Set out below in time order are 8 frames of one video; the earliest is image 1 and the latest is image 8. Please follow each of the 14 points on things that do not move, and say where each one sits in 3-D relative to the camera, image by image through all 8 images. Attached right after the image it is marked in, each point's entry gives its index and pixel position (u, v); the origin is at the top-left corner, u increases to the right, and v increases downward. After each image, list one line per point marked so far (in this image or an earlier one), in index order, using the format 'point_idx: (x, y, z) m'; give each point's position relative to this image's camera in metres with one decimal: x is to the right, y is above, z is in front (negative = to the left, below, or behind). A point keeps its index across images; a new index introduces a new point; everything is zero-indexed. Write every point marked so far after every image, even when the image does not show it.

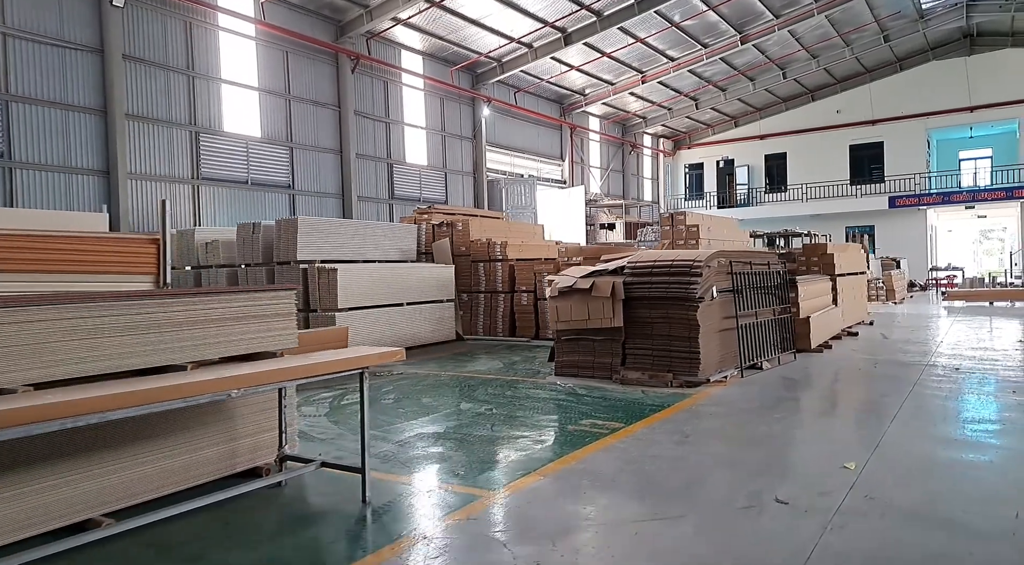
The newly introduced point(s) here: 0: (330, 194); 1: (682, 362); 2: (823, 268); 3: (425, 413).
0: (-4.1, +2.0, +15.4) m
1: (+1.7, -0.8, +6.8) m
2: (+5.2, +0.2, +11.3) m
3: (-0.7, -1.1, +5.8) m
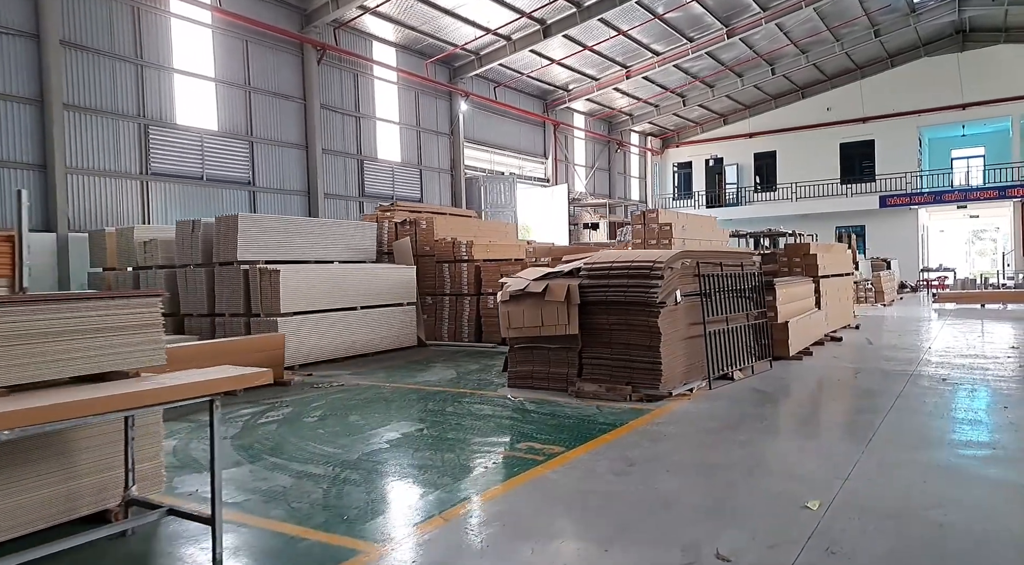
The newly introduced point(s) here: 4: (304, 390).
0: (-4.7, +2.0, +14.7) m
1: (+1.2, -0.8, +6.1) m
2: (+4.6, +0.2, +10.7) m
3: (-1.3, -1.1, +5.1) m
4: (-2.1, -1.1, +7.0) m
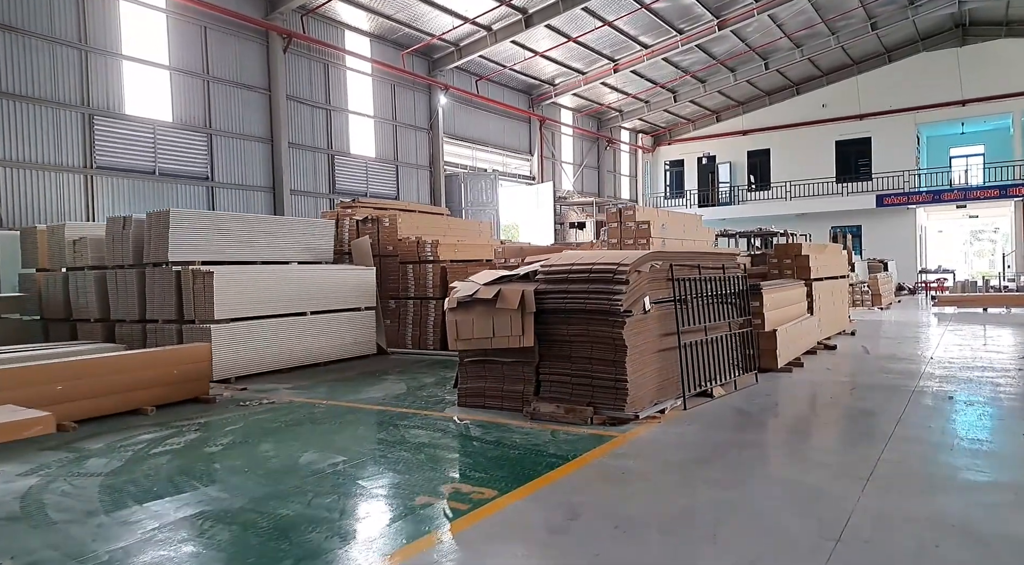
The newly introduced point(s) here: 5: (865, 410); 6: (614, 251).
0: (-5.2, +2.0, +13.9) m
1: (+0.7, -0.9, +5.3) m
2: (+4.2, +0.2, +9.9) m
3: (-1.7, -1.2, +4.3) m
4: (-2.6, -1.1, +6.2) m
5: (+3.0, -1.1, +5.9) m
6: (+0.8, +0.3, +5.7) m
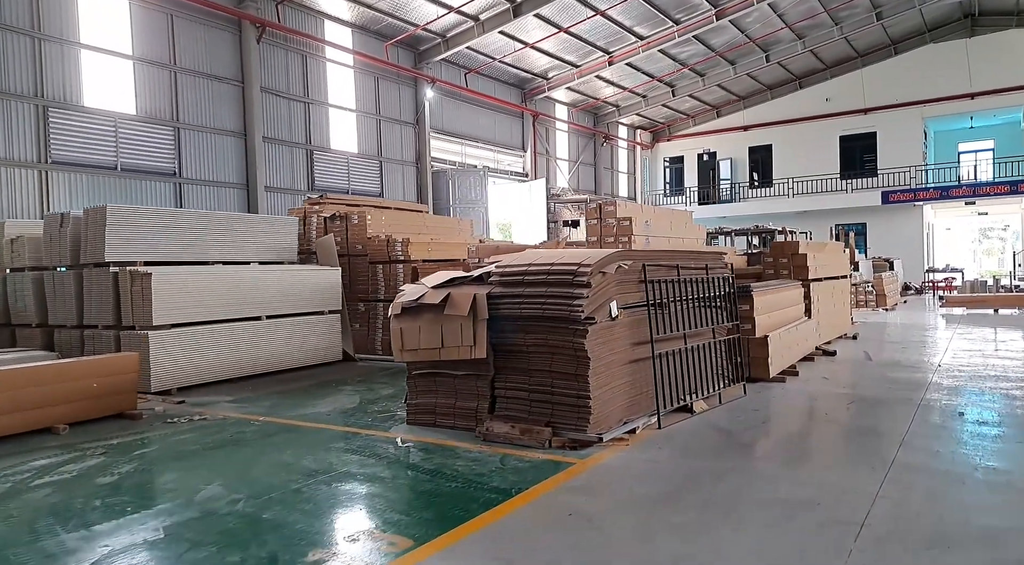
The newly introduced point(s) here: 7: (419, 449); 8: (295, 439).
0: (-5.5, +2.0, +13.3) m
1: (+0.4, -0.9, +4.7) m
2: (+3.8, +0.2, +9.2) m
3: (-2.1, -1.2, +3.7) m
4: (-2.9, -1.2, +5.5) m
5: (+2.7, -1.1, +5.2) m
6: (+0.5, +0.2, +5.0) m
7: (-0.7, -1.1, +4.6) m
8: (-1.6, -1.2, +5.0) m
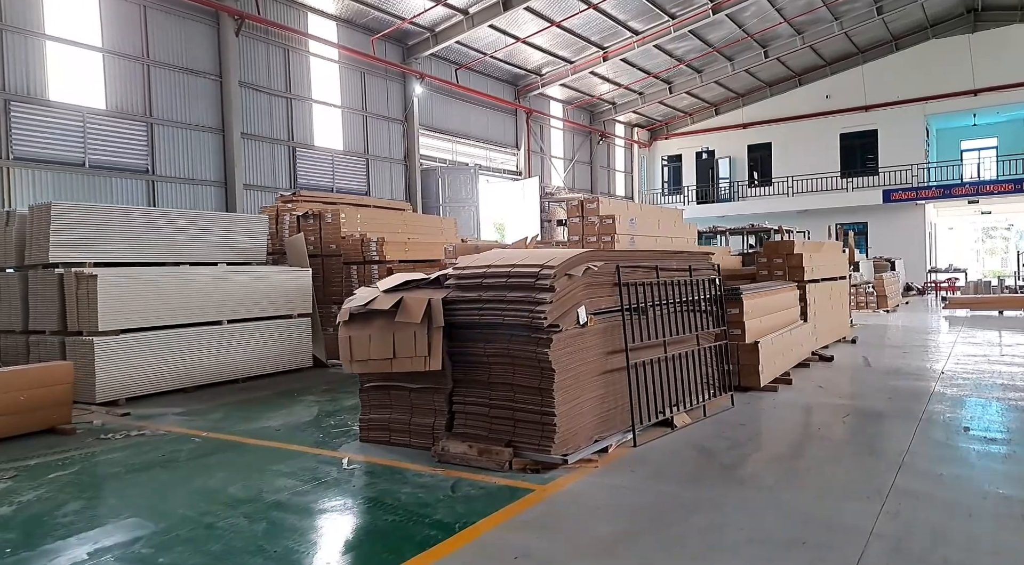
0: (-5.7, +1.9, +12.8) m
1: (+0.1, -0.9, +4.2) m
2: (+3.6, +0.1, +8.8) m
3: (-2.3, -1.2, +3.2) m
4: (-3.2, -1.2, +5.1) m
5: (+2.4, -1.2, +4.7) m
6: (+0.2, +0.2, +4.5) m
7: (-0.9, -1.2, +4.2) m
8: (-1.9, -1.2, +4.5) m
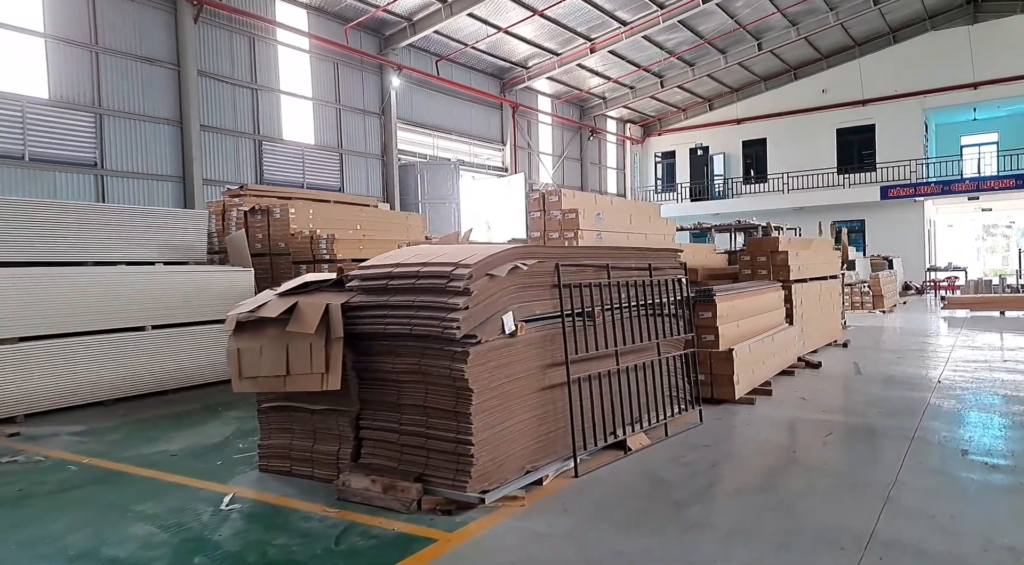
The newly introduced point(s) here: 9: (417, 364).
0: (-6.2, +1.9, +12.1) m
1: (-0.3, -0.9, +3.5) m
2: (+3.1, +0.1, +8.1) m
3: (-2.8, -1.2, +2.5) m
4: (-3.7, -1.2, +4.4) m
5: (+2.0, -1.2, +4.0) m
6: (-0.3, +0.2, +3.8) m
7: (-1.4, -1.2, +3.5) m
8: (-2.3, -1.2, +3.8) m
9: (-0.5, -0.4, +3.5) m
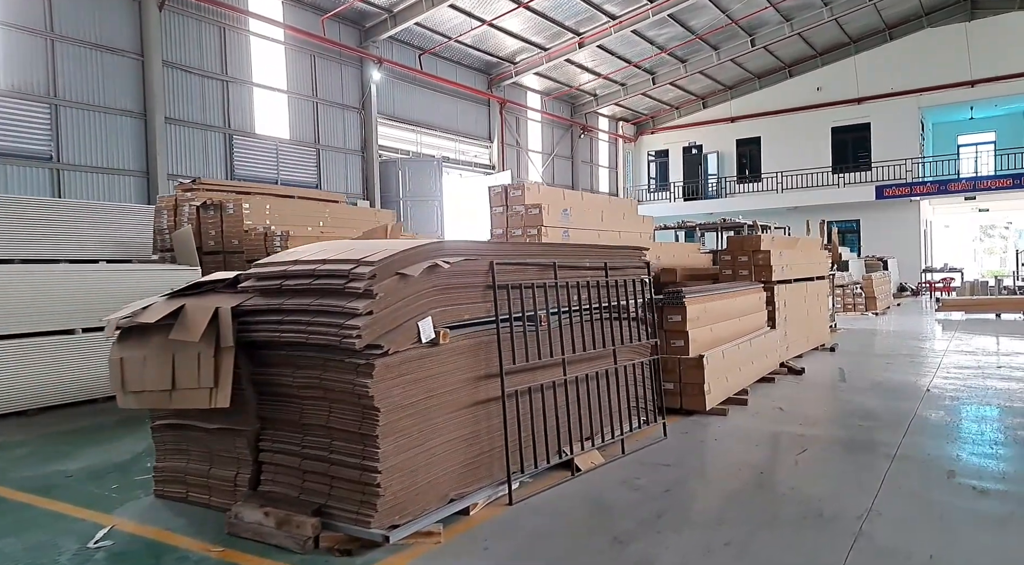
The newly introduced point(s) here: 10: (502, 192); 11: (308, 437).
0: (-6.6, +1.9, +11.6) m
1: (-0.7, -0.9, +3.0) m
2: (+2.7, +0.1, +7.6) m
3: (-3.2, -1.2, +2.0) m
4: (-4.0, -1.2, +3.9) m
5: (+1.6, -1.2, +3.6) m
6: (-0.6, +0.2, +3.3) m
7: (-1.8, -1.2, +3.0) m
8: (-2.7, -1.2, +3.3) m
9: (-0.9, -0.4, +3.0) m
10: (-0.1, +0.9, +6.5) m
11: (-0.9, -0.7, +3.2) m
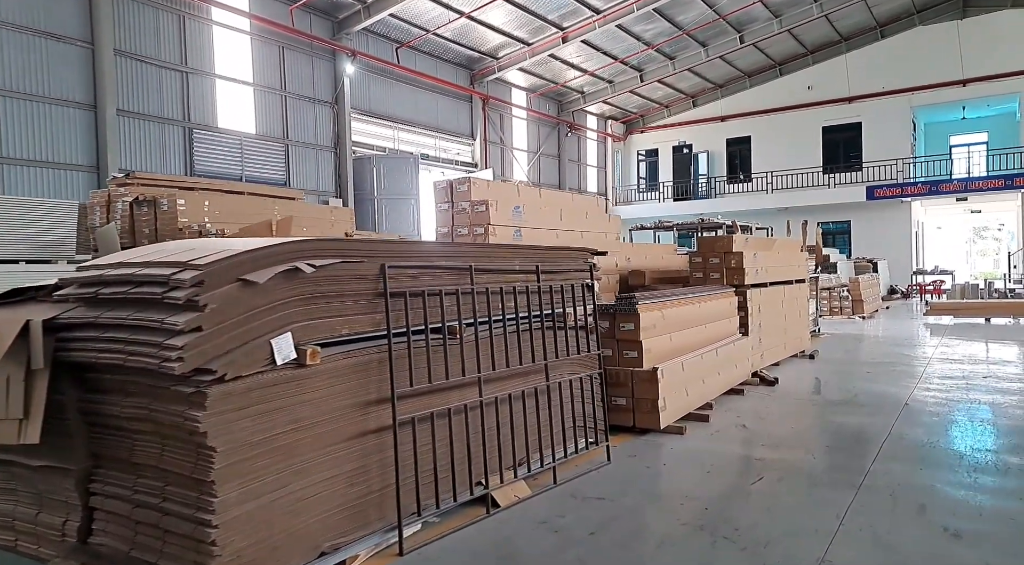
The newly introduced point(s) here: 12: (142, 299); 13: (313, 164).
0: (-7.1, +1.9, +11.0) m
1: (-1.2, -1.0, +2.4) m
2: (+2.2, +0.1, +7.0) m
3: (-3.6, -1.3, +1.4) m
4: (-4.5, -1.2, +3.3) m
5: (+1.1, -1.2, +3.0) m
6: (-1.1, +0.2, +2.8) m
7: (-2.2, -1.2, +2.4) m
8: (-3.2, -1.2, +2.7) m
9: (-1.3, -0.5, +2.5) m
10: (-0.6, +0.8, +5.9) m
11: (-1.4, -0.7, +2.6) m
12: (-1.3, 0.0, +2.5) m
13: (-4.5, +2.7, +15.0) m
